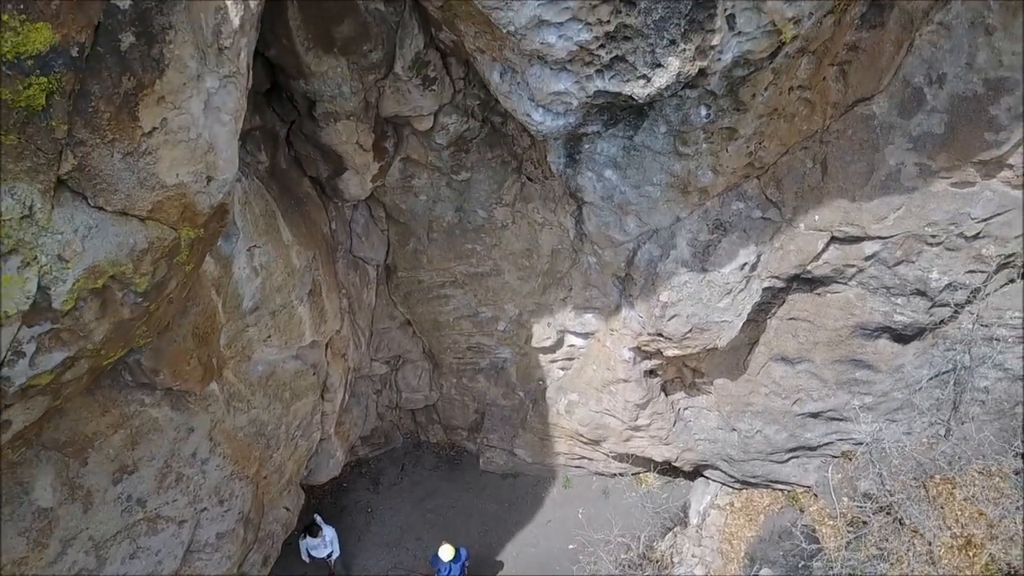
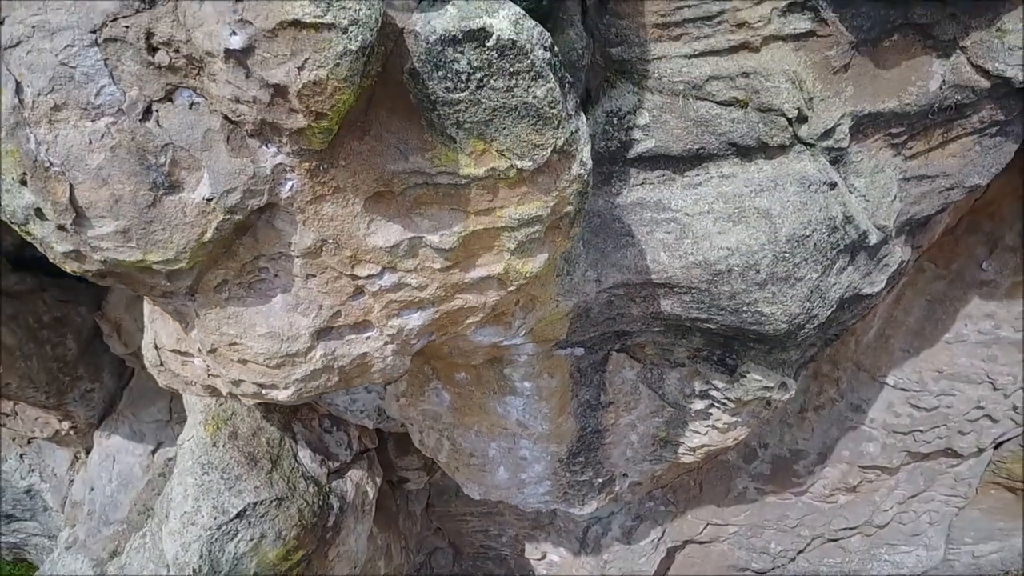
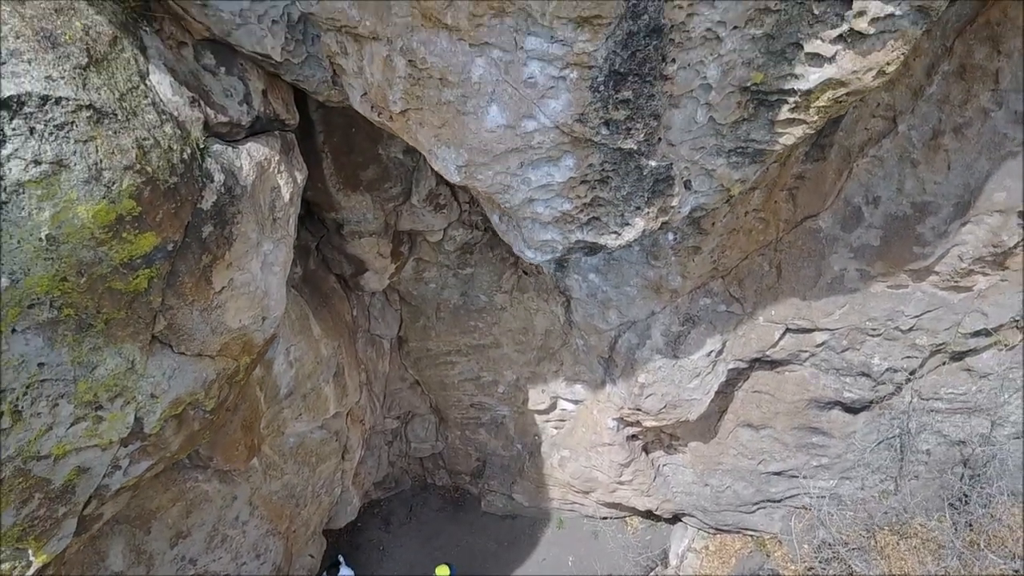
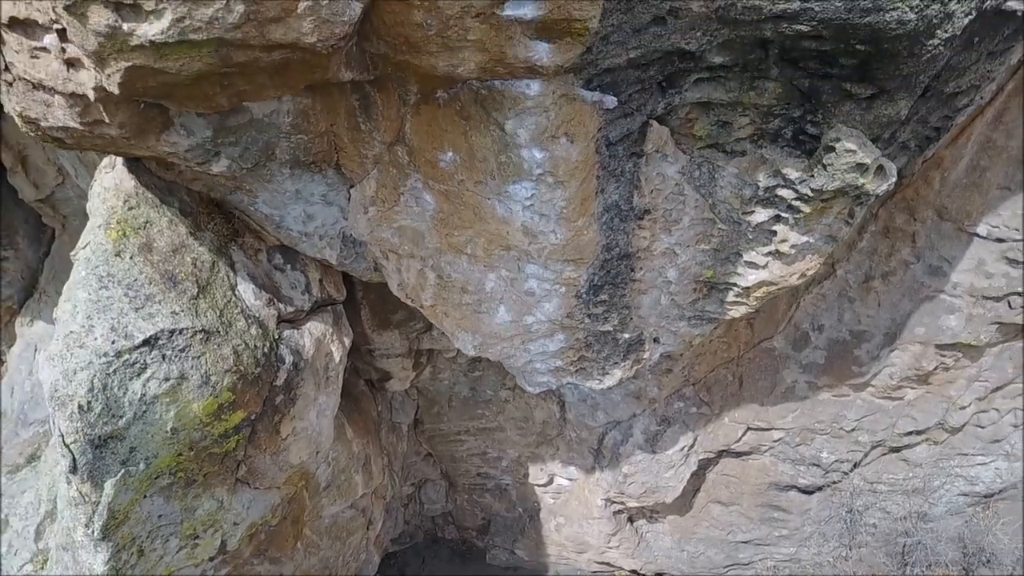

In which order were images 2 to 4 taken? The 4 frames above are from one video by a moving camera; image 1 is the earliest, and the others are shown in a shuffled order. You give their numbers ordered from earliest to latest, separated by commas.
3, 4, 2
